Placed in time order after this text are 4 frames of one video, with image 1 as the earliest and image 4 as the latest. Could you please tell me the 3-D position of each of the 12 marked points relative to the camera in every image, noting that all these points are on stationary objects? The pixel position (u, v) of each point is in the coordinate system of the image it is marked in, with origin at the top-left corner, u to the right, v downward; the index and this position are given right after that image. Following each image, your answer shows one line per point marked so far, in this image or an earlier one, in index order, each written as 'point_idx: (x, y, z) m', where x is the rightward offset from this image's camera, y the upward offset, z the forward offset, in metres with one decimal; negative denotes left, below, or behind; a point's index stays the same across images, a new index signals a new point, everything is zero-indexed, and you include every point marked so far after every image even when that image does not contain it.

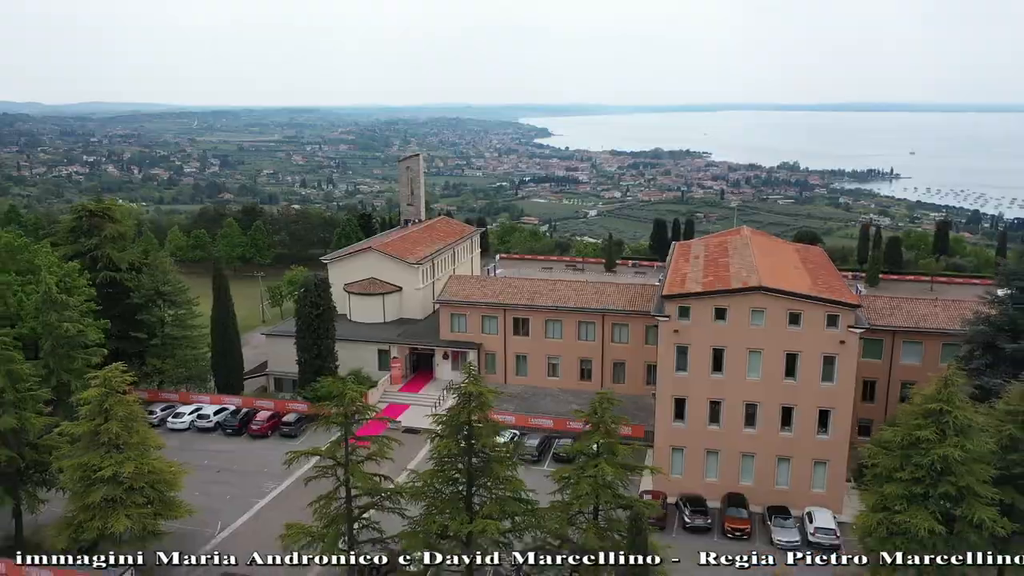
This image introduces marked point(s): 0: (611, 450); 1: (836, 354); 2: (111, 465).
0: (+1.8, -3.1, +15.1) m
1: (+7.7, -1.6, +19.4) m
2: (-8.1, -3.6, +16.5) m
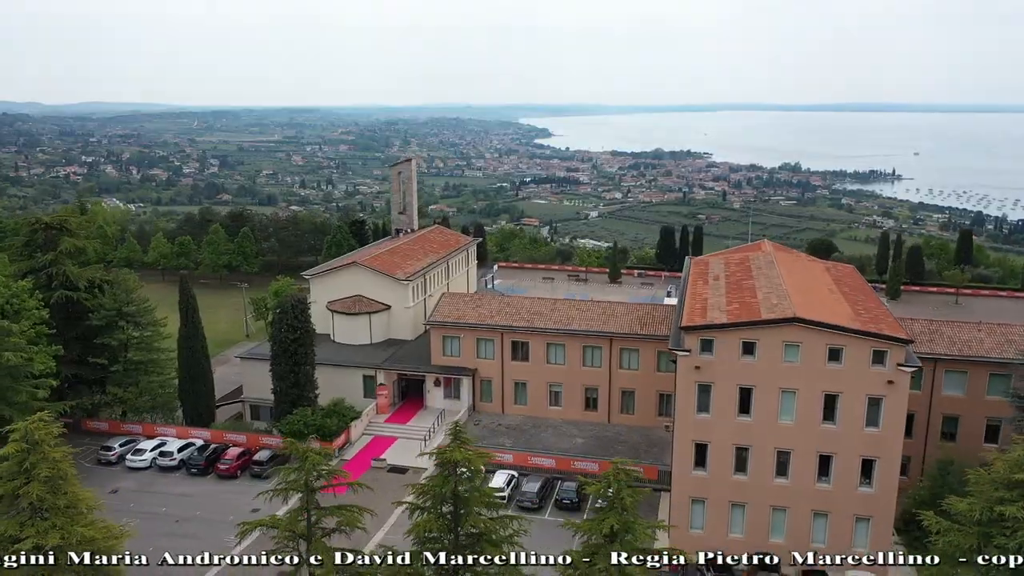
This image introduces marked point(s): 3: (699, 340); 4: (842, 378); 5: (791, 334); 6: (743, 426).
0: (+1.8, -3.7, +12.5) m
1: (+7.7, -2.2, +16.8) m
2: (-8.2, -4.2, +13.9) m
3: (+4.0, -1.1, +17.5) m
4: (+6.8, -1.9, +16.9) m
5: (+5.8, -1.0, +16.9) m
6: (+5.0, -3.0, +17.6) m
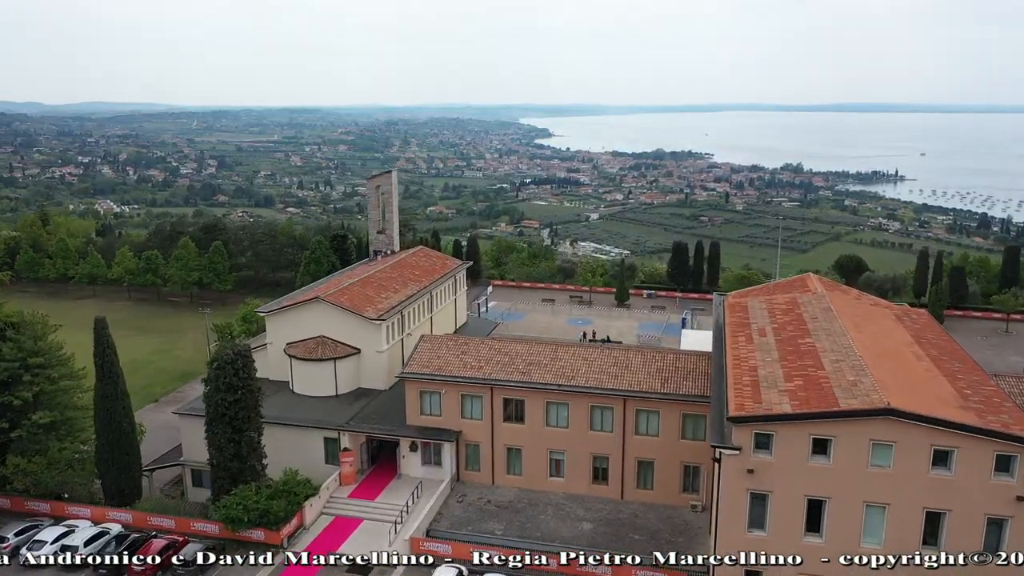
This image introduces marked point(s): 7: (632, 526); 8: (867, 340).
0: (+1.6, -4.9, +7.9) m
1: (+7.4, -3.4, +12.2) m
2: (-8.4, -5.4, +9.3) m
3: (+3.8, -2.3, +12.9) m
4: (+6.6, -3.1, +12.3) m
5: (+5.6, -2.1, +12.3) m
6: (+4.8, -4.2, +13.0) m
7: (+2.9, -5.7, +19.5) m
8: (+6.8, -1.0, +15.7) m
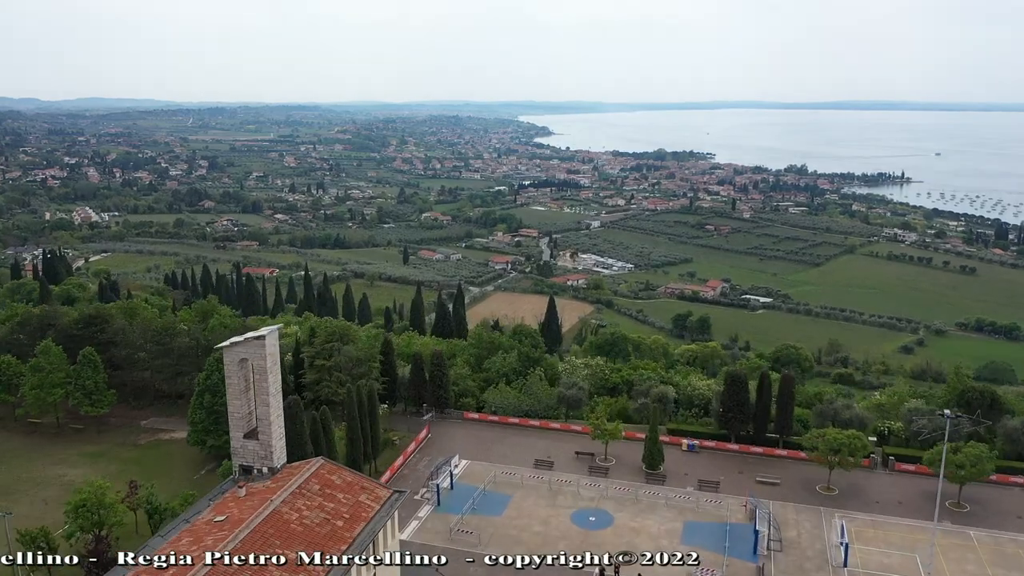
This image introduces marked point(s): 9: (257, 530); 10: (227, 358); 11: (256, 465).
0: (+0.8, -10.5, -5.7) m
1: (+6.7, -9.1, -1.4) m
2: (-9.1, -11.0, -4.3) m
3: (+3.1, -7.9, -0.7) m
4: (+5.9, -8.7, -1.3) m
5: (+4.9, -7.8, -1.3) m
6: (+4.1, -9.8, -0.6) m
7: (+2.1, -11.3, +5.9) m
8: (+6.1, -6.6, +2.1) m
9: (-4.8, -4.6, +15.7) m
10: (-6.3, -1.5, +18.0) m
11: (-5.9, -3.9, +19.4) m
